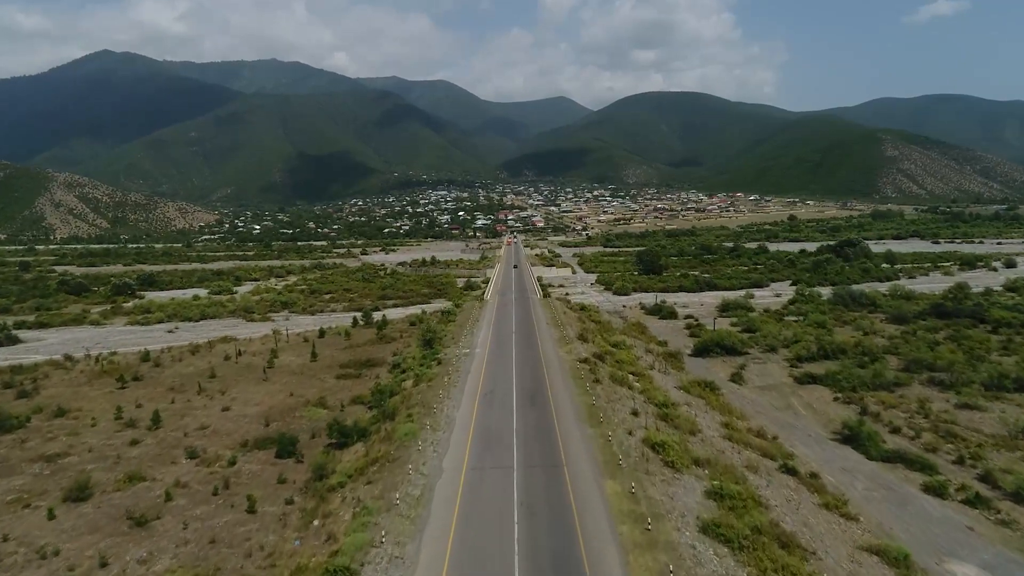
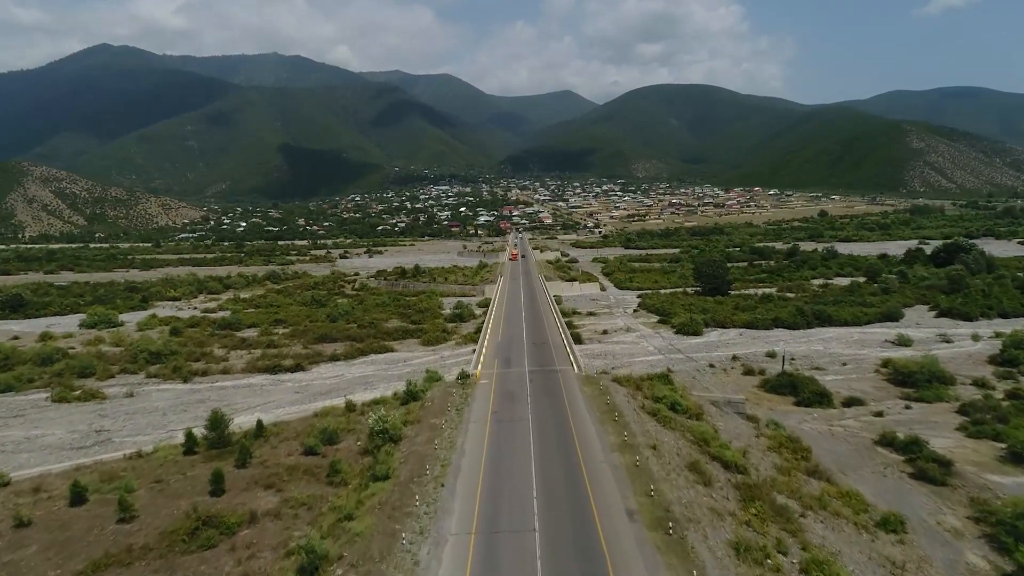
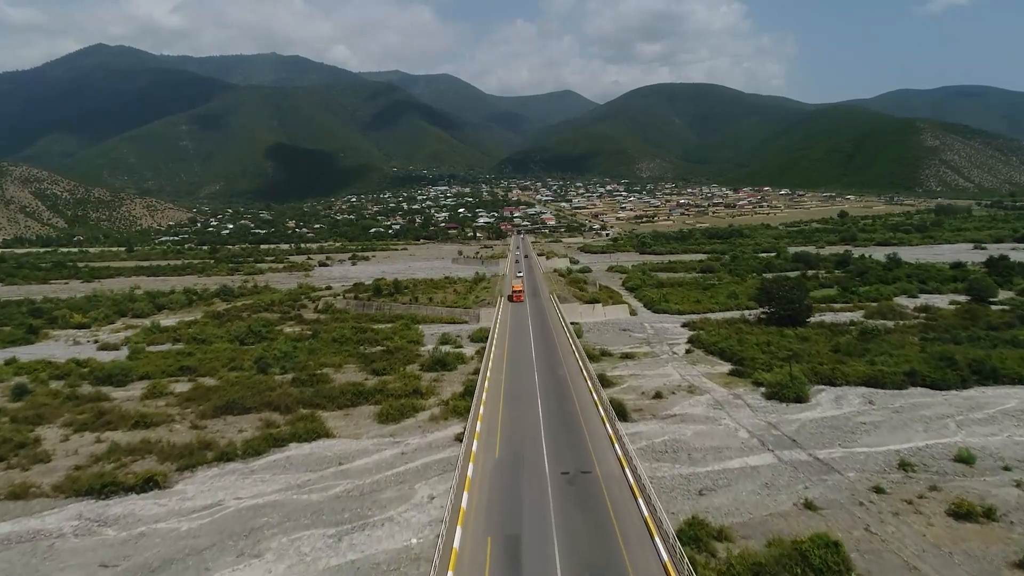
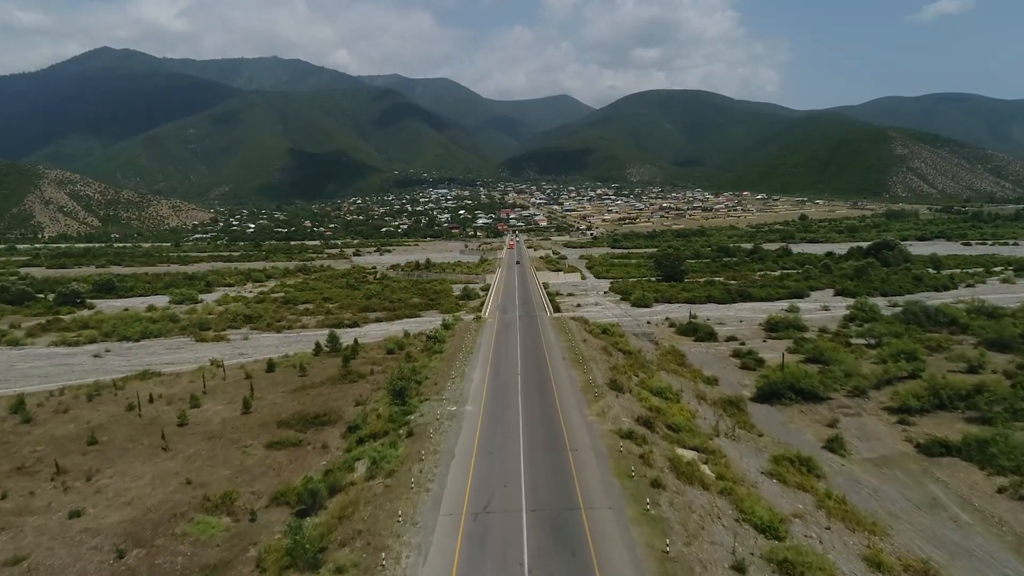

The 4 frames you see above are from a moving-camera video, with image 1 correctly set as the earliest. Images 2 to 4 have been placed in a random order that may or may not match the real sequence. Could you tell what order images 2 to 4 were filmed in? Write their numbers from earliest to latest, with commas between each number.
4, 2, 3
